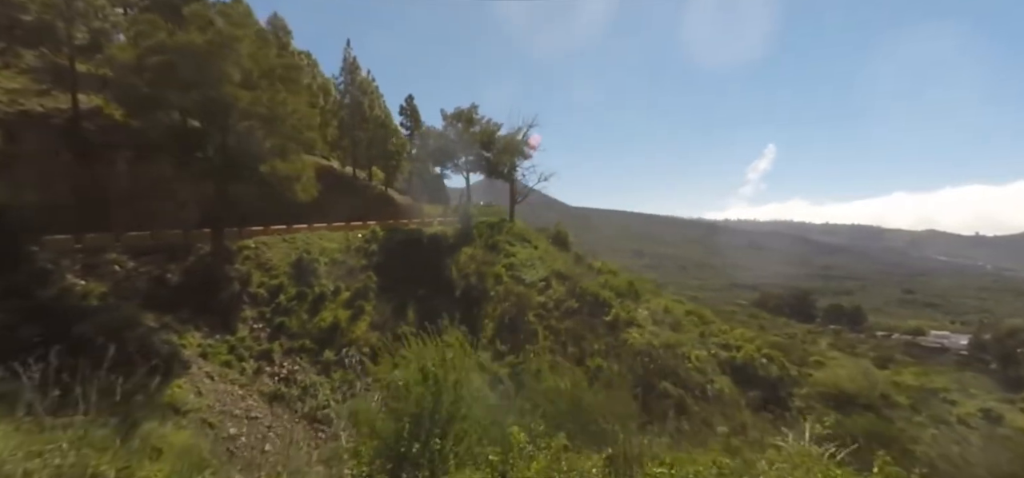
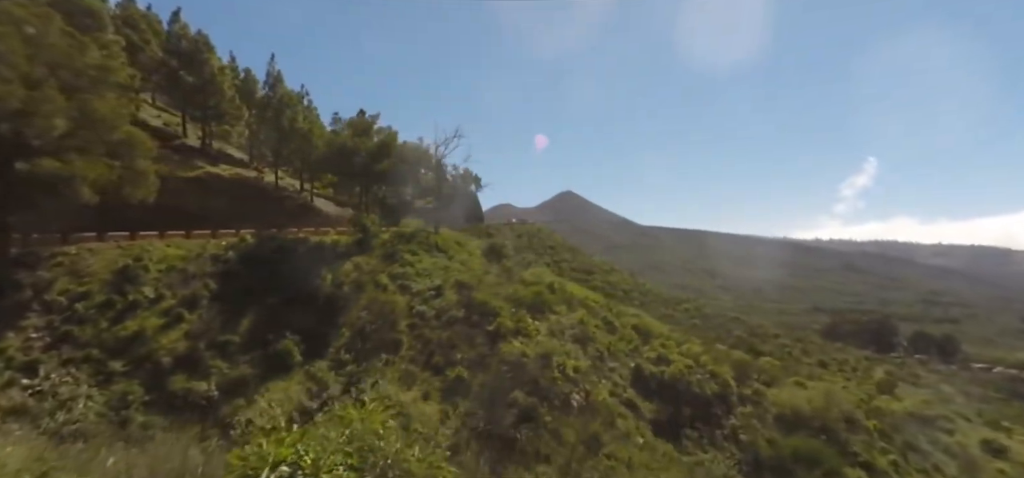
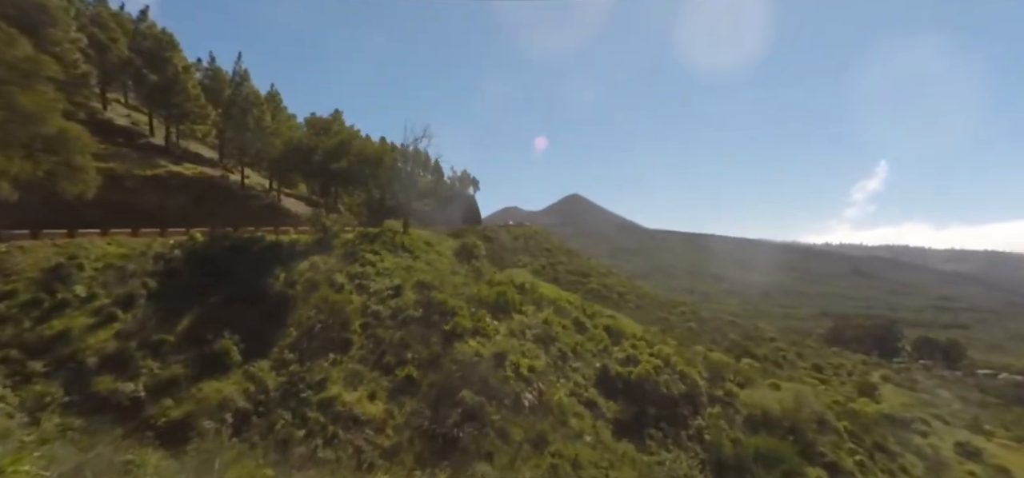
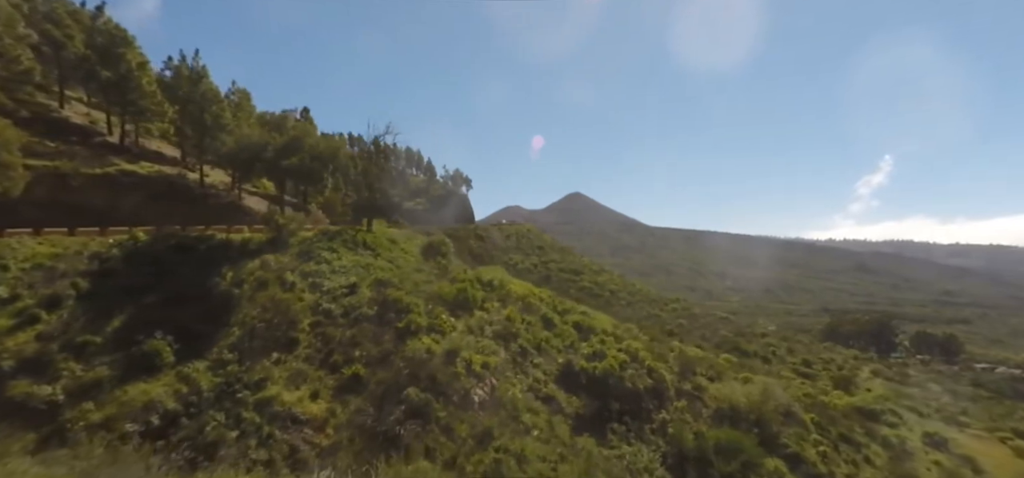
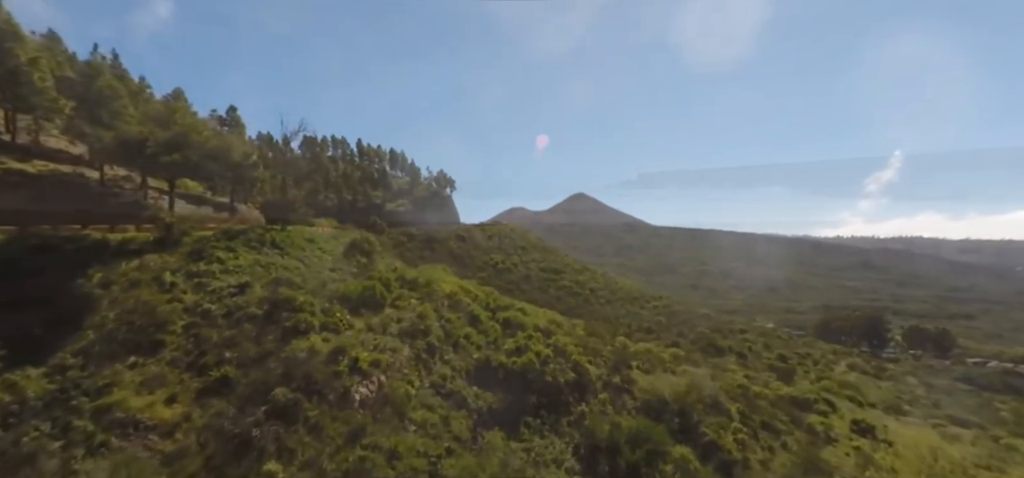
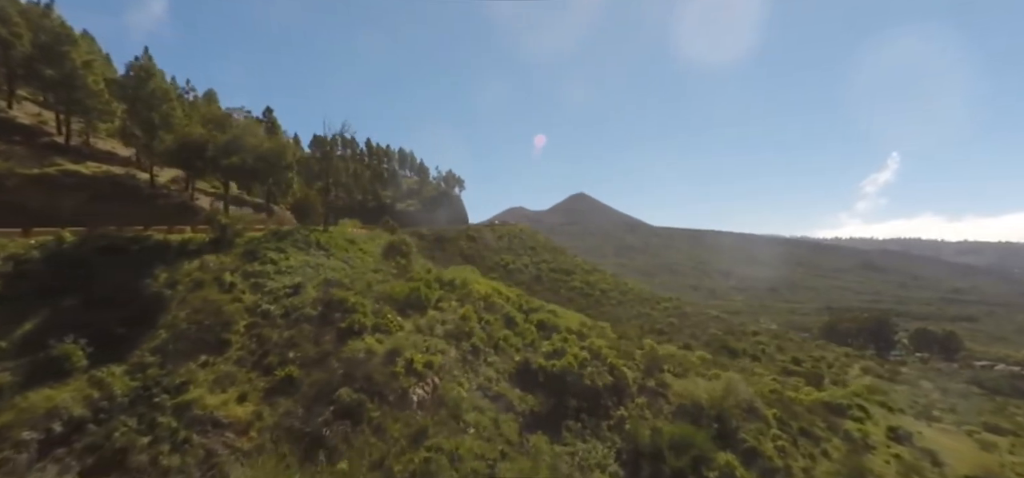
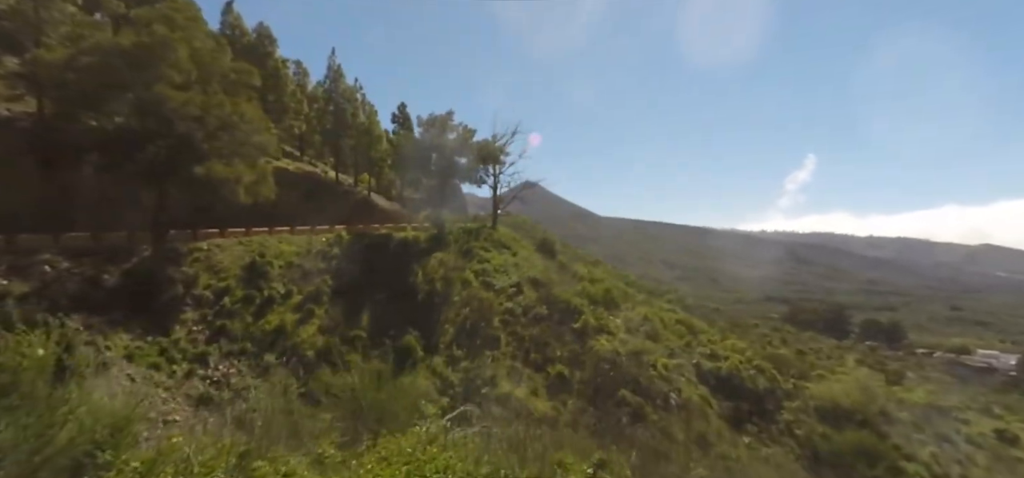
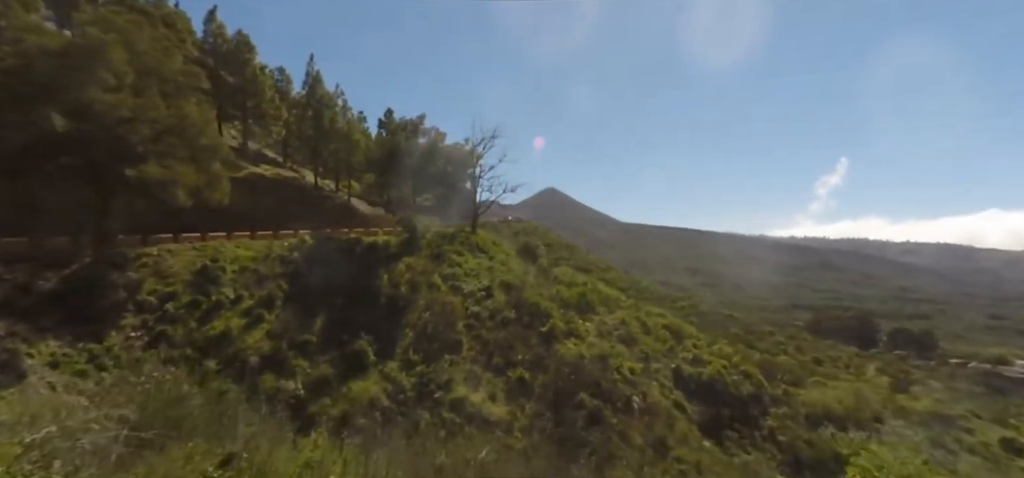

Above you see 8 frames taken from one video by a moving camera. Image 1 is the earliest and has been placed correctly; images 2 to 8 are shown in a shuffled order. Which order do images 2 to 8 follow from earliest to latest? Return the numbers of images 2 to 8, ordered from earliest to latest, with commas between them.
7, 8, 2, 3, 4, 6, 5
